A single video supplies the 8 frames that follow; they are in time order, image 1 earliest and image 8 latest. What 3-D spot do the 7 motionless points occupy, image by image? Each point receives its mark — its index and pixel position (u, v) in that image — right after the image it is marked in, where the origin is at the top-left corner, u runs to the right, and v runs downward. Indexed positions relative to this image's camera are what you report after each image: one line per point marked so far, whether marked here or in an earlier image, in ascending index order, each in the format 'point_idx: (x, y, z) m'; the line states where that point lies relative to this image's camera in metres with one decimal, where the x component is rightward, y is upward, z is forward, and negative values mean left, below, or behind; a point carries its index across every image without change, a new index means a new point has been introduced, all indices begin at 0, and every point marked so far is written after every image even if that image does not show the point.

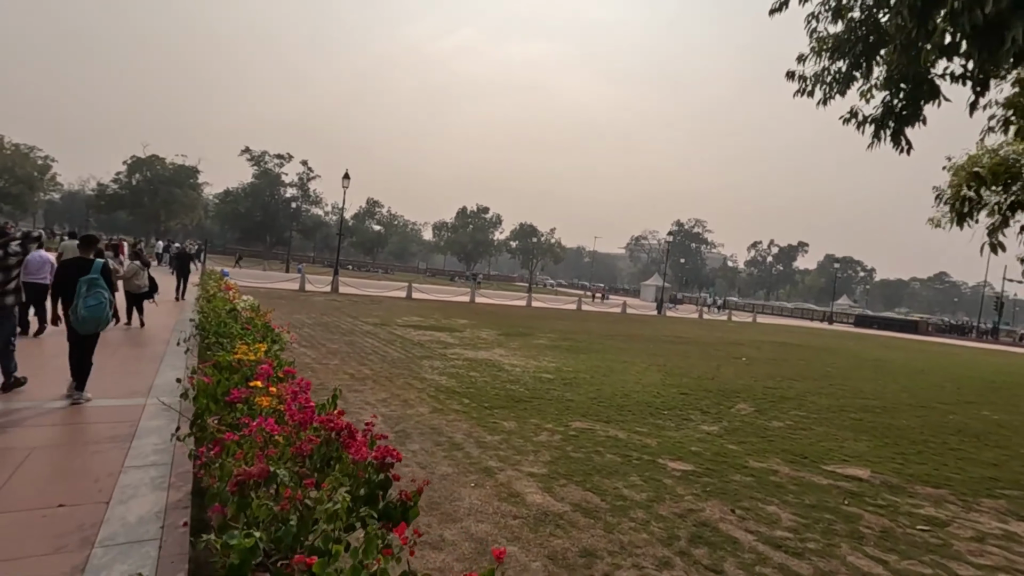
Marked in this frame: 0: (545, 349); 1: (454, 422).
0: (+0.9, -1.7, +14.6) m
1: (-0.7, -1.6, +6.5) m
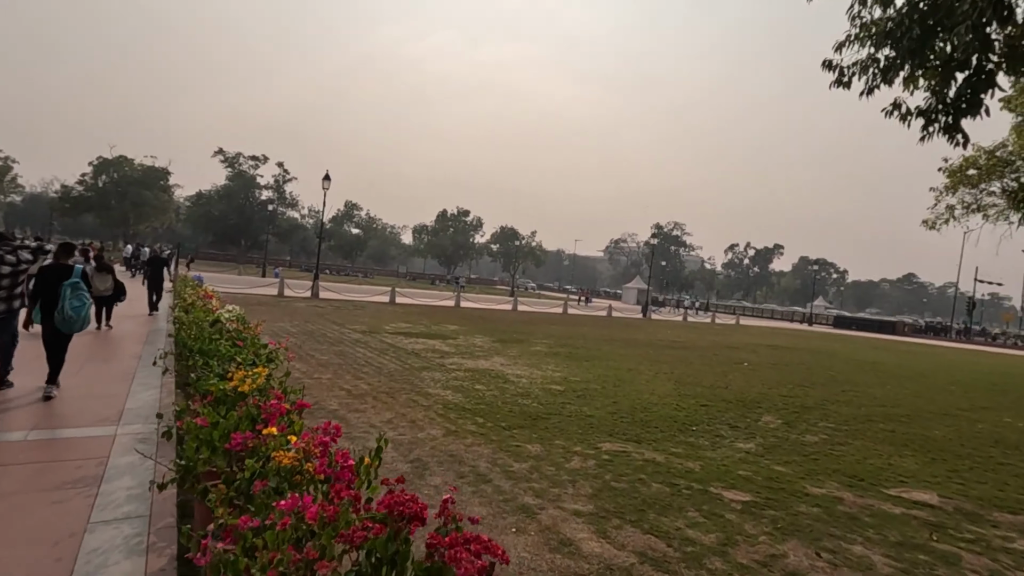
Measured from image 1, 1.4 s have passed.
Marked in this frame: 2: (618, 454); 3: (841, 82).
0: (+0.8, -1.8, +13.9) m
1: (-0.4, -1.7, +5.7) m
2: (+1.2, -1.8, +5.9) m
3: (+4.4, +2.7, +7.1) m
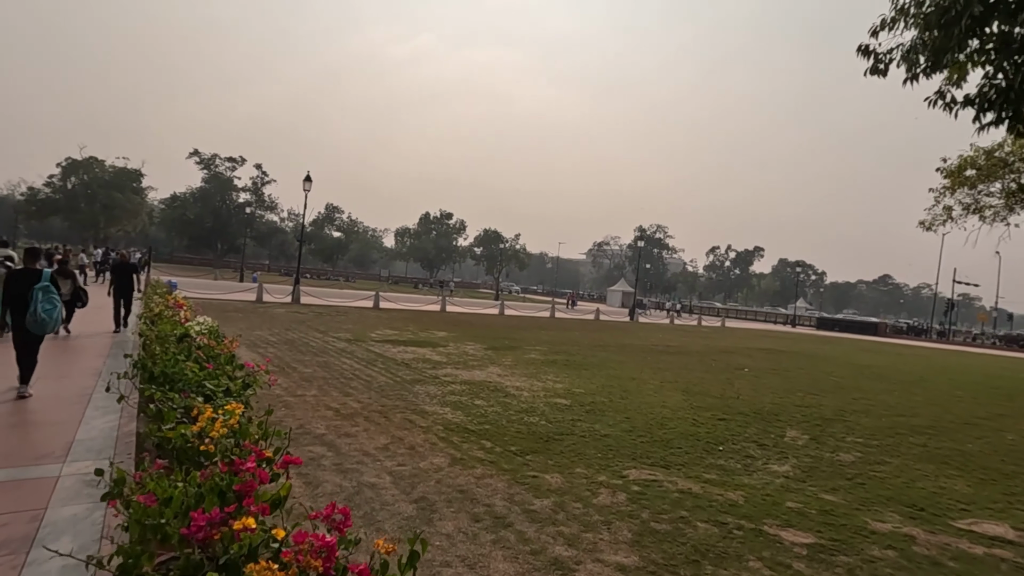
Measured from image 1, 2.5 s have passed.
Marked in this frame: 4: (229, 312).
0: (+0.7, -1.9, +13.2) m
1: (-0.3, -1.8, +5.0) m
2: (+1.3, -1.9, +5.2) m
3: (+4.5, +2.7, +6.5) m
4: (-10.5, -0.9, +19.8) m
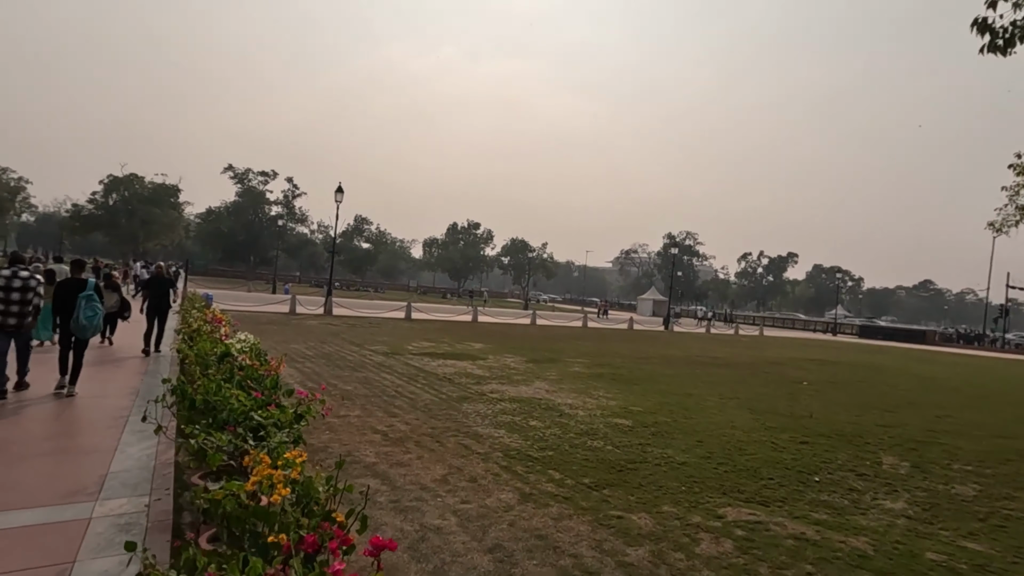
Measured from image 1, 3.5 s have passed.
0: (+1.8, -2.2, +12.5) m
1: (+0.4, -1.9, +4.3) m
2: (+2.0, -2.0, +4.5) m
3: (+5.2, +2.6, +5.7) m
4: (-9.1, -1.4, +19.6) m
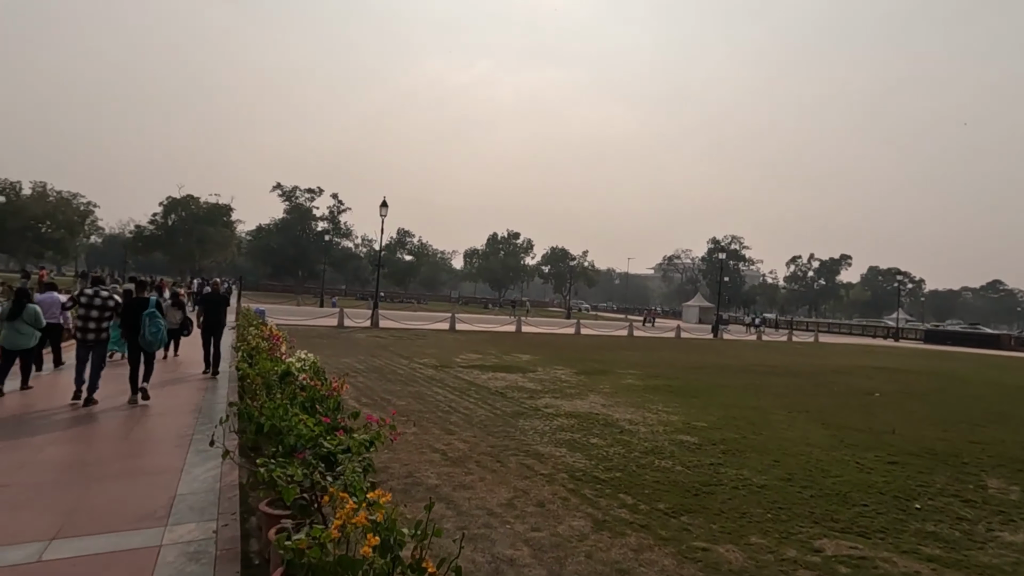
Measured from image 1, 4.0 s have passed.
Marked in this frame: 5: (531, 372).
0: (+3.0, -2.4, +12.0) m
1: (+1.0, -2.0, +4.0) m
2: (+2.6, -2.1, +4.0) m
3: (+5.7, +2.5, +5.1) m
4: (-7.4, -1.9, +19.9) m
5: (+0.5, -2.3, +14.4) m
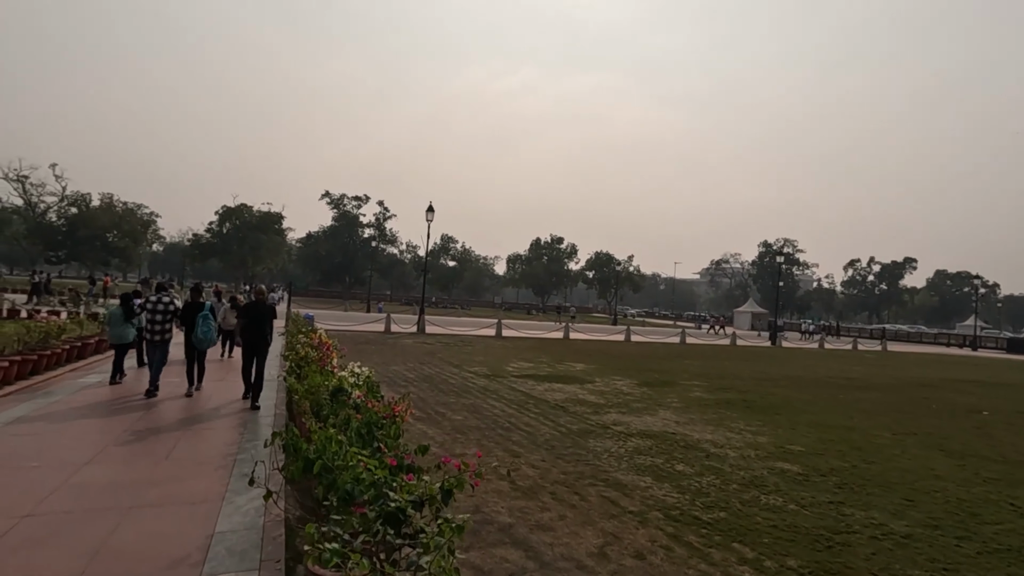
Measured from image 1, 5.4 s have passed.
0: (+4.2, -2.5, +10.9) m
1: (+1.6, -2.0, +3.1) m
2: (+3.2, -2.1, +2.9) m
3: (+6.4, +2.5, +3.8) m
4: (-5.5, -2.1, +19.6) m
5: (+2.0, -2.4, +13.4) m
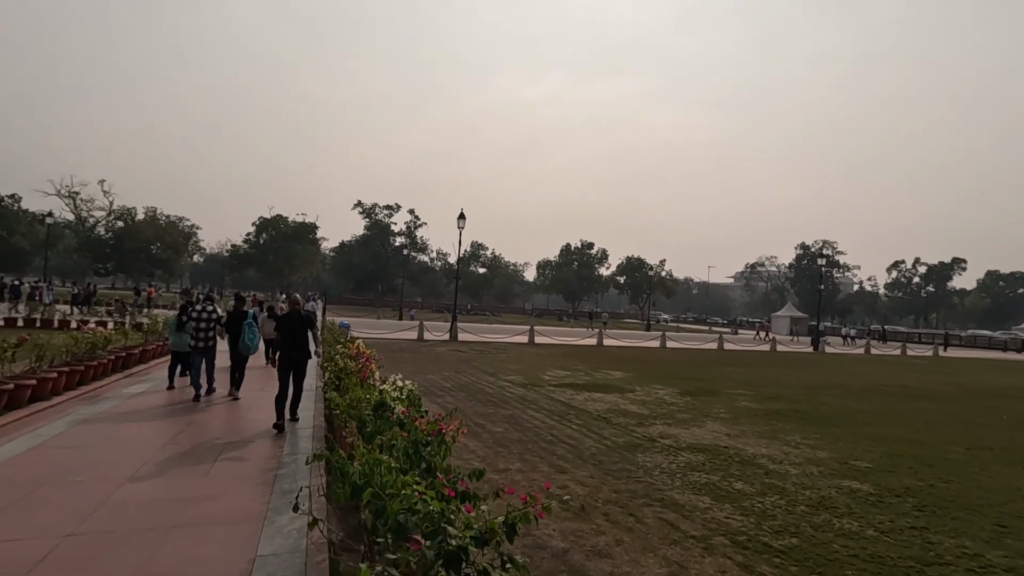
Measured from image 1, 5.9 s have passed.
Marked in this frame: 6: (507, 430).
0: (+5.0, -2.6, +10.4) m
1: (+2.0, -2.0, +2.7) m
2: (+3.6, -2.1, +2.5) m
3: (+6.8, +2.5, +3.2) m
4: (-4.2, -2.4, +19.5) m
5: (+2.9, -2.5, +13.0) m
6: (-0.1, -2.2, +8.4) m
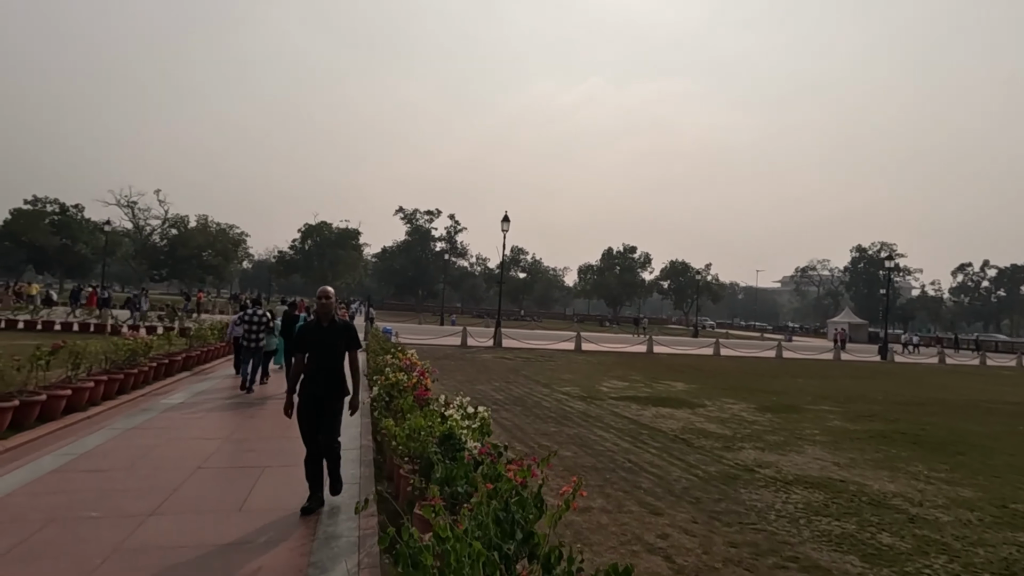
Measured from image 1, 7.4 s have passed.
0: (+6.1, -2.6, +8.9) m
1: (+2.5, -2.0, +1.5) m
2: (+4.1, -2.1, +1.1) m
3: (+7.3, +2.6, +1.7) m
4: (-2.4, -2.5, +18.7) m
5: (+4.2, -2.6, +11.7) m
6: (+0.9, -2.3, +7.3) m
